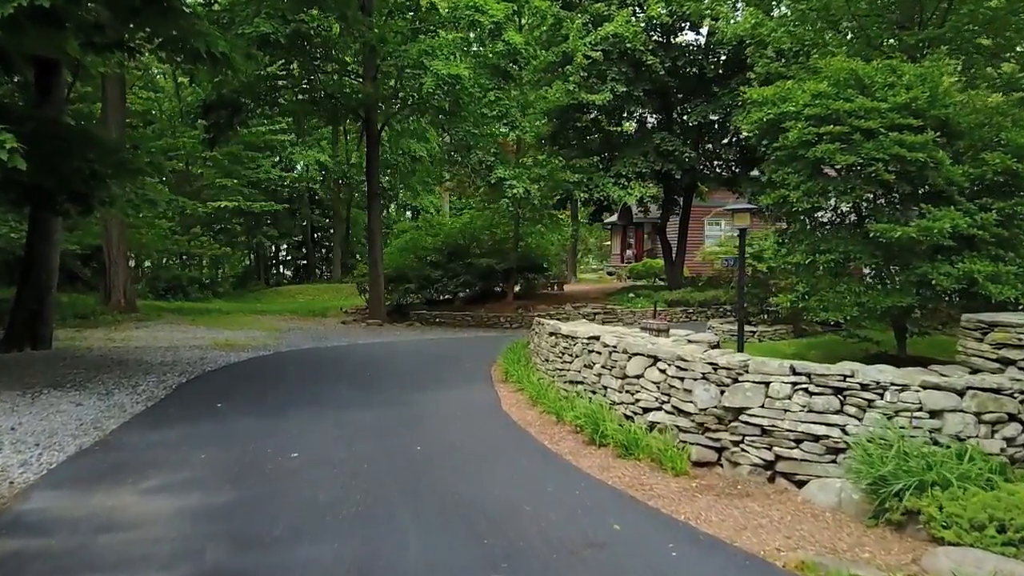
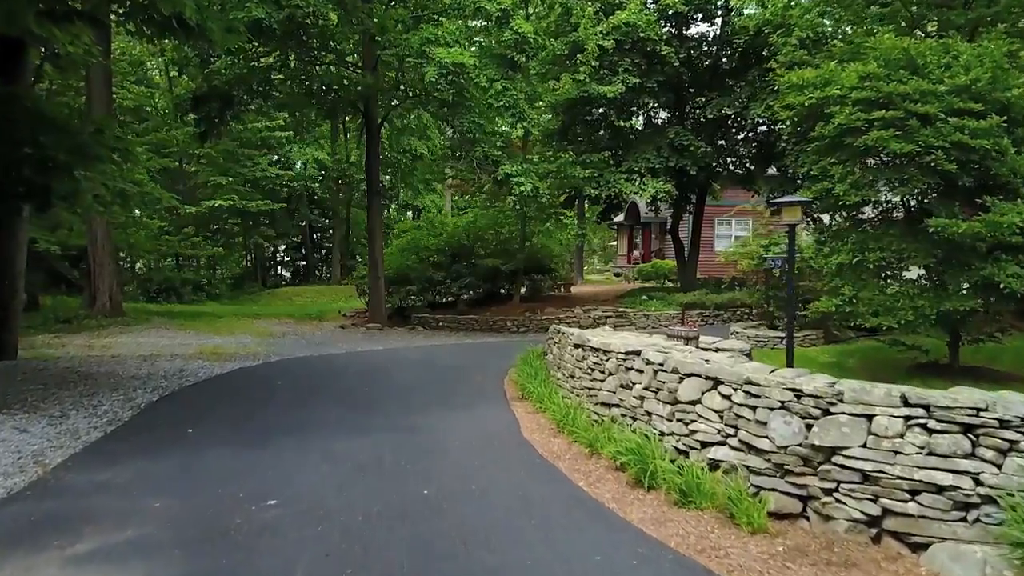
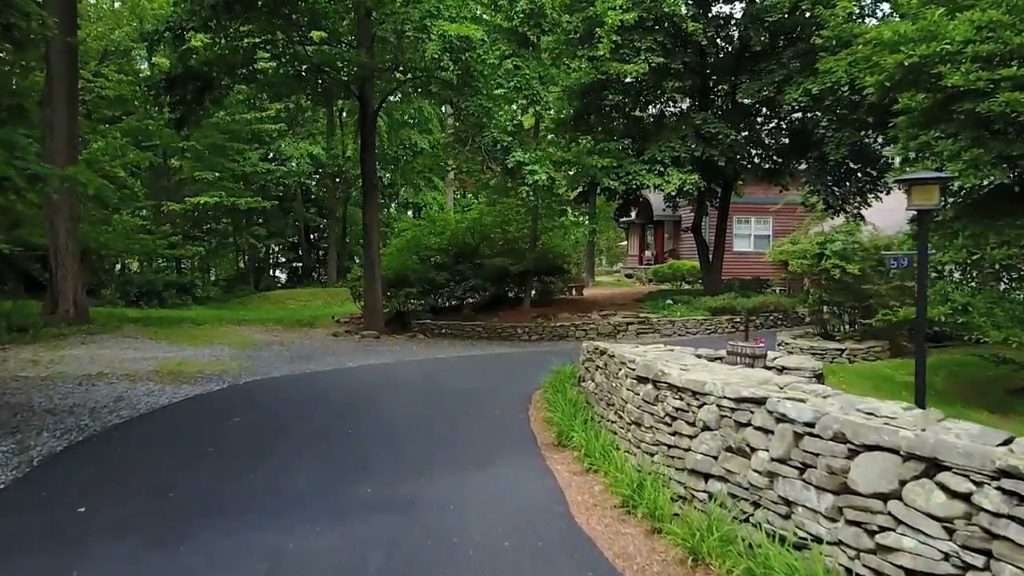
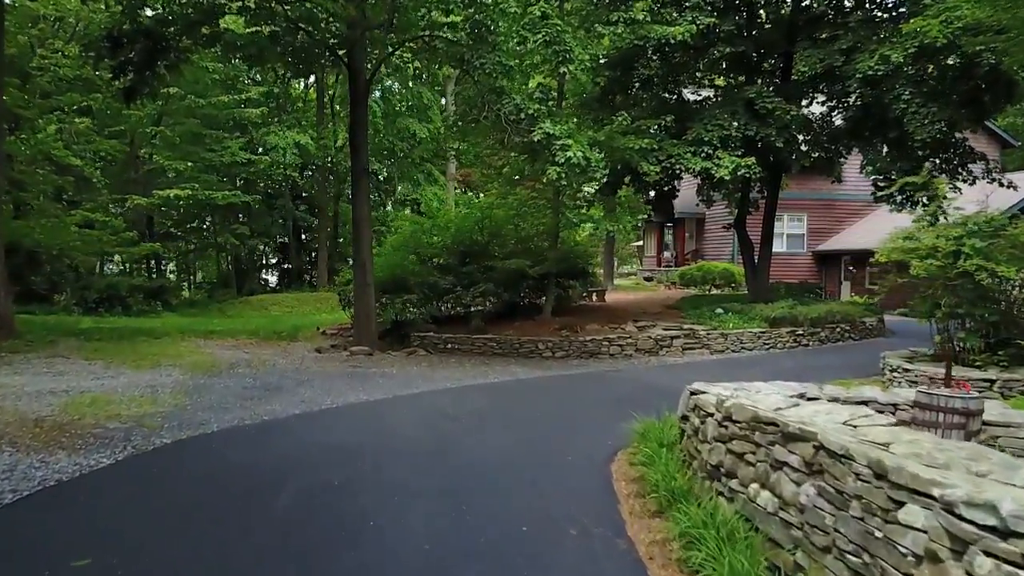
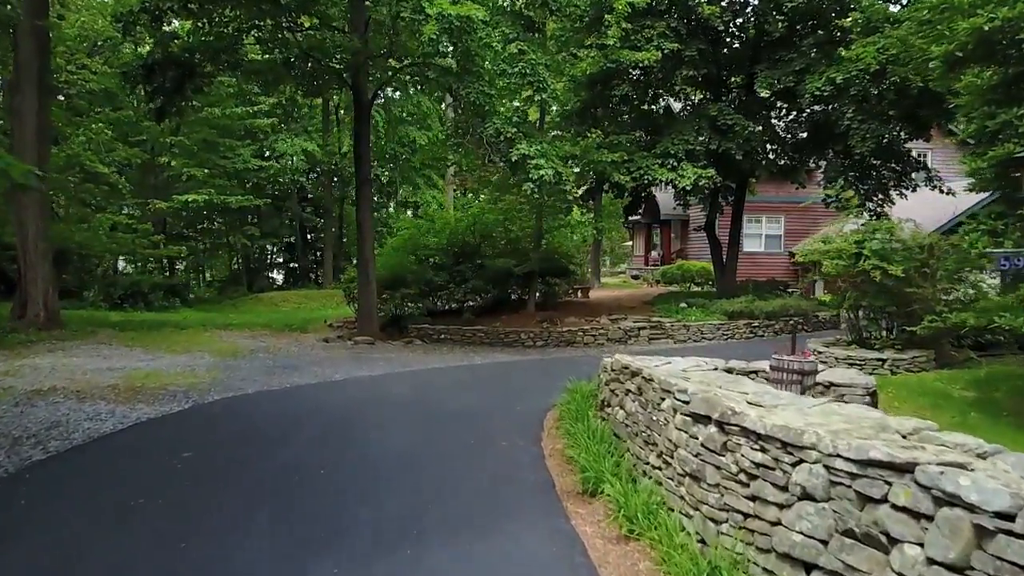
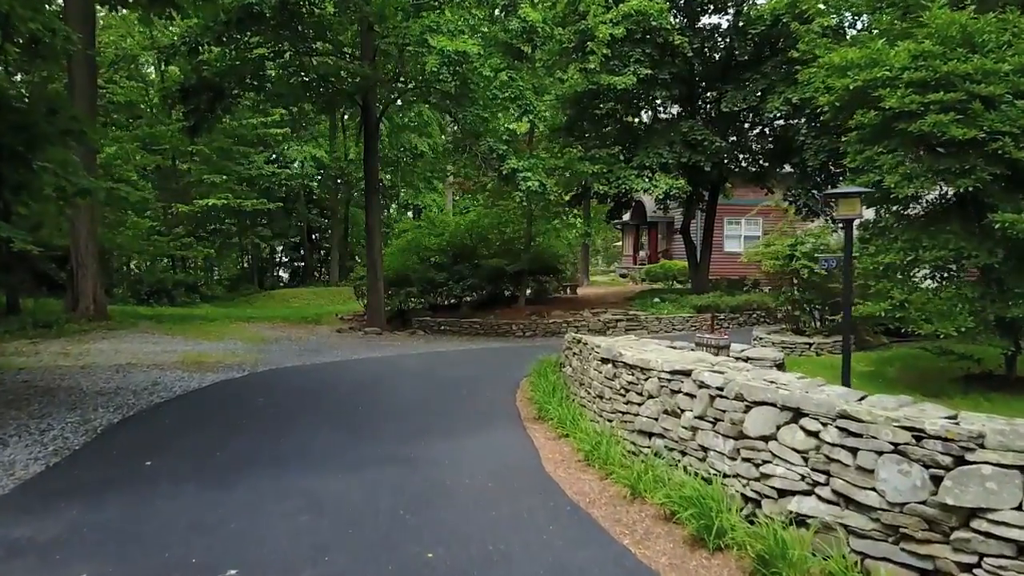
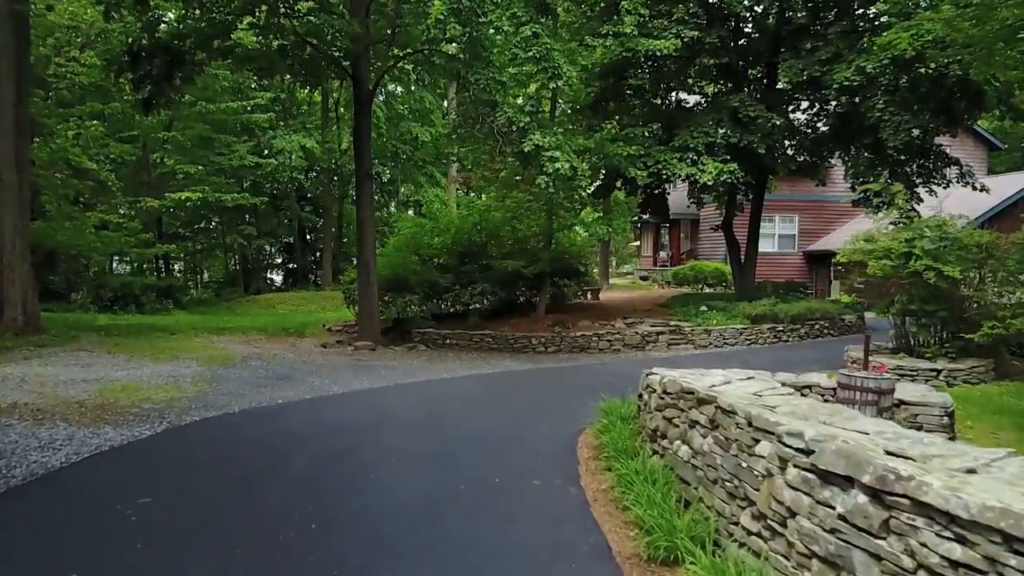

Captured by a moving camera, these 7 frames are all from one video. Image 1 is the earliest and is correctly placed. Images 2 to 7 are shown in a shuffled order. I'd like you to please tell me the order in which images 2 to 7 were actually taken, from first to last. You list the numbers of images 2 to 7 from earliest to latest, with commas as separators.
2, 6, 3, 5, 7, 4
